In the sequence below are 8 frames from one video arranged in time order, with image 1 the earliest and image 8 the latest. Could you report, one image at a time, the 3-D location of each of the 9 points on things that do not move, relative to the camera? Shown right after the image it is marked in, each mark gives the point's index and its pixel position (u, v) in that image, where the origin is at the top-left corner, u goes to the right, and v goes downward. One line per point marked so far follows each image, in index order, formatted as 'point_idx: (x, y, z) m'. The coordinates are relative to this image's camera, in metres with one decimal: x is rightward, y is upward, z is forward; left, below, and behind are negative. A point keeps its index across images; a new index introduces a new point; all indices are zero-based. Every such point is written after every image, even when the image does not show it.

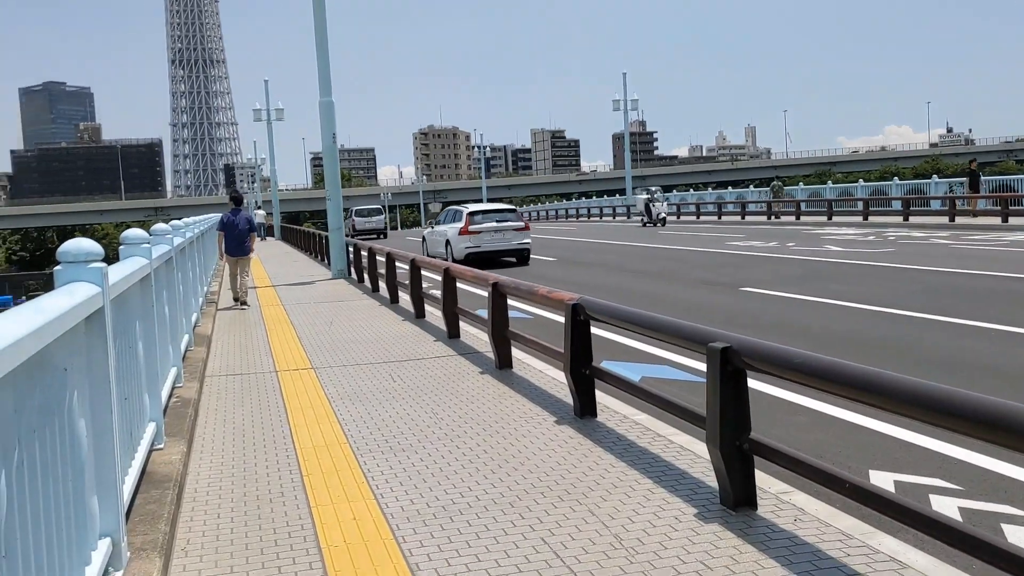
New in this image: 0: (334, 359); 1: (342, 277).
0: (-1.3, -0.5, +6.8) m
1: (-2.6, +0.2, +14.1) m
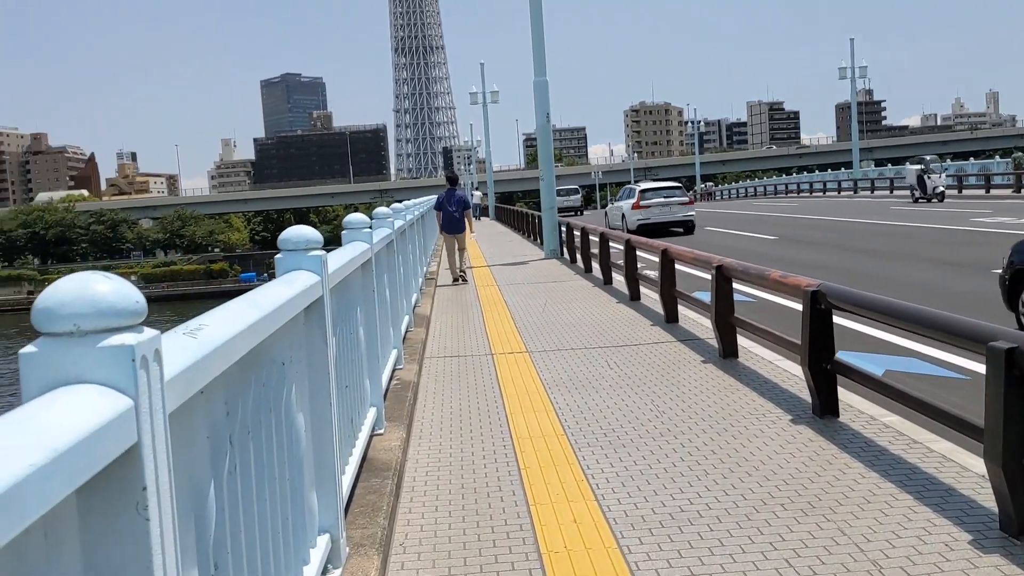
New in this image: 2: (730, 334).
0: (+0.3, -0.4, +6.7) m
1: (+0.6, +0.5, +14.0) m
2: (+1.4, -0.3, +5.8) m
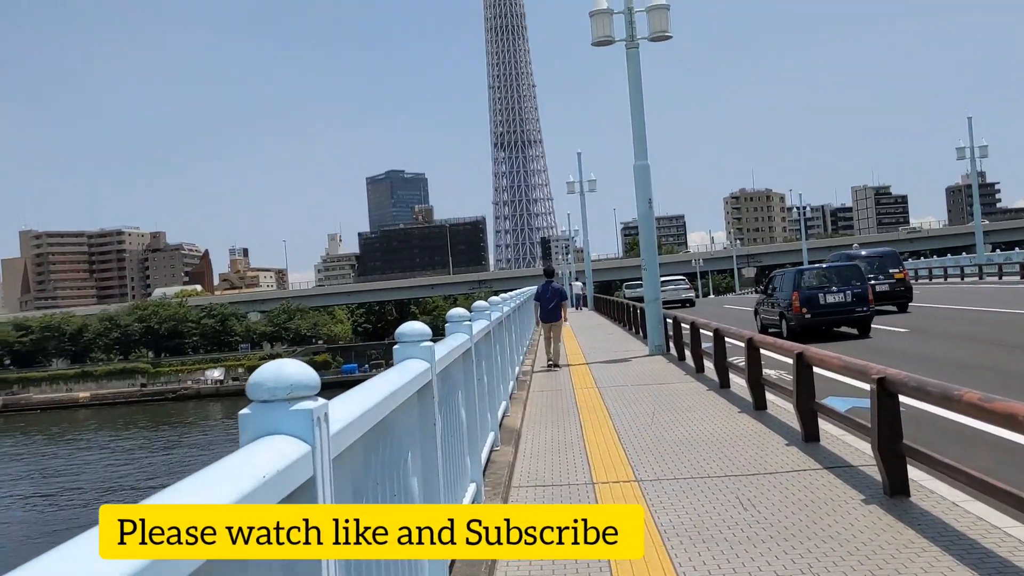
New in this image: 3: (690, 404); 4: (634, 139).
0: (+0.9, -1.1, +5.5) m
1: (+2.0, -0.9, +12.8) m
2: (+1.9, -0.9, +4.6) m
3: (+1.5, -1.0, +7.9) m
4: (+1.6, +2.0, +12.6) m
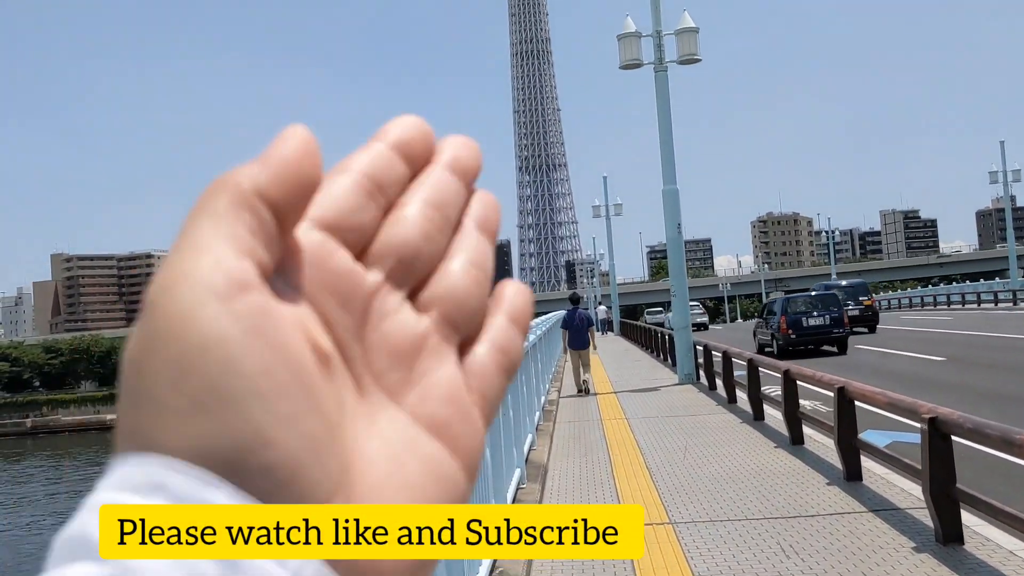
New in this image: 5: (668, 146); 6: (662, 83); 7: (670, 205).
0: (+1.0, -1.2, +5.2) m
1: (+2.4, -1.3, +12.5) m
2: (+2.0, -1.0, +4.3) m
3: (+1.7, -1.2, +7.6) m
4: (+2.0, +1.6, +12.4) m
5: (+2.1, +1.9, +12.7) m
6: (+1.9, +2.7, +12.2) m
7: (+2.0, +1.1, +12.1) m
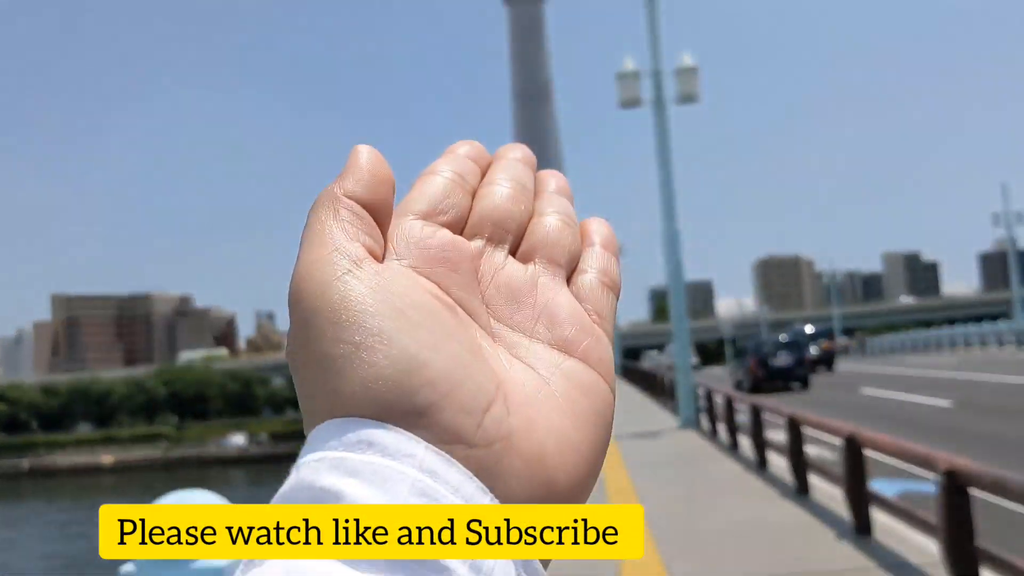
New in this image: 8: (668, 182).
0: (+1.0, -1.5, +4.9) m
1: (+2.3, -1.8, +12.2) m
2: (+2.0, -1.2, +4.0) m
3: (+1.7, -1.5, +7.3) m
4: (+2.0, +1.1, +12.2) m
5: (+2.1, +1.4, +12.6) m
6: (+1.9, +2.1, +12.0) m
7: (+2.0, +0.5, +11.9) m
8: (+2.1, +1.4, +12.5) m
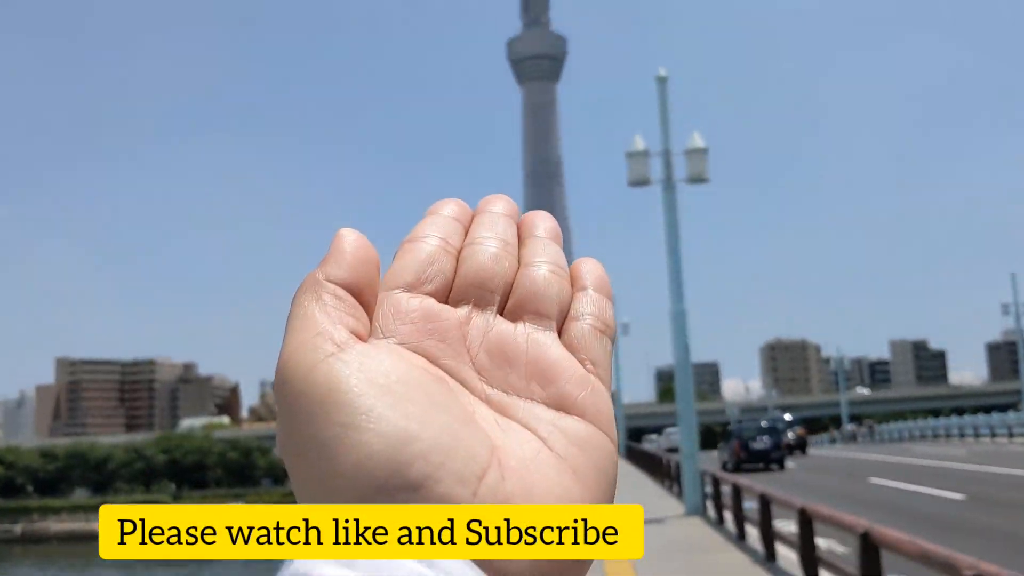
0: (+1.0, -1.9, +4.6) m
1: (+2.3, -2.8, +11.8) m
2: (+1.9, -1.6, +3.7) m
3: (+1.6, -2.2, +7.0) m
4: (+2.0, +0.1, +12.1) m
5: (+2.2, +0.3, +12.4) m
6: (+2.0, +1.1, +12.0) m
7: (+2.1, -0.5, +11.7) m
8: (+2.2, +0.3, +12.4) m
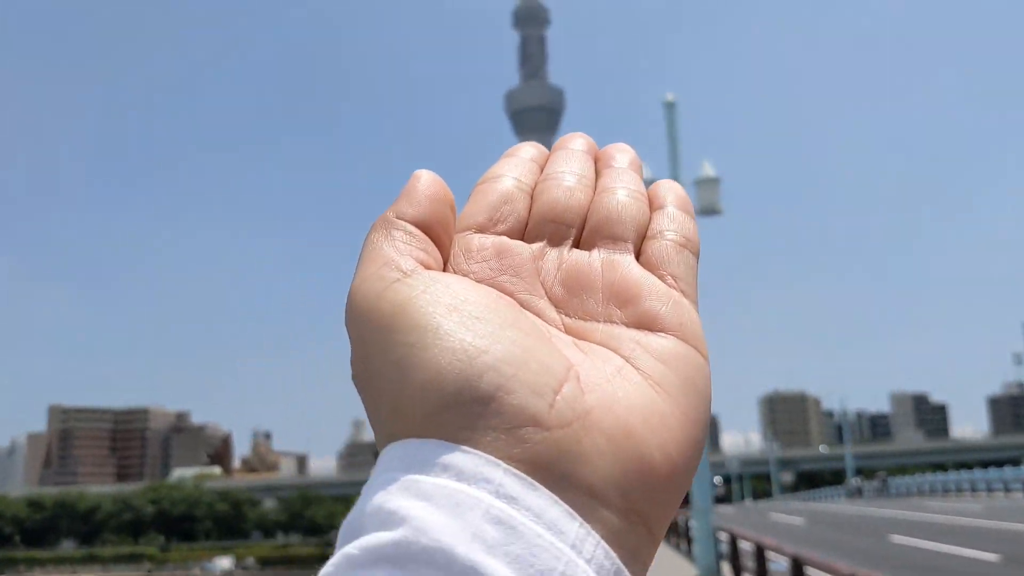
0: (+0.9, -1.9, +3.6) m
1: (+2.3, -3.3, +10.8) m
2: (+1.9, -1.6, +2.8) m
3: (+1.6, -2.4, +6.0) m
4: (+2.0, -0.4, +11.2) m
5: (+2.1, -0.2, +11.6) m
6: (+2.0, +0.6, +11.2) m
7: (+2.0, -0.9, +10.8) m
8: (+2.1, -0.2, +11.6) m
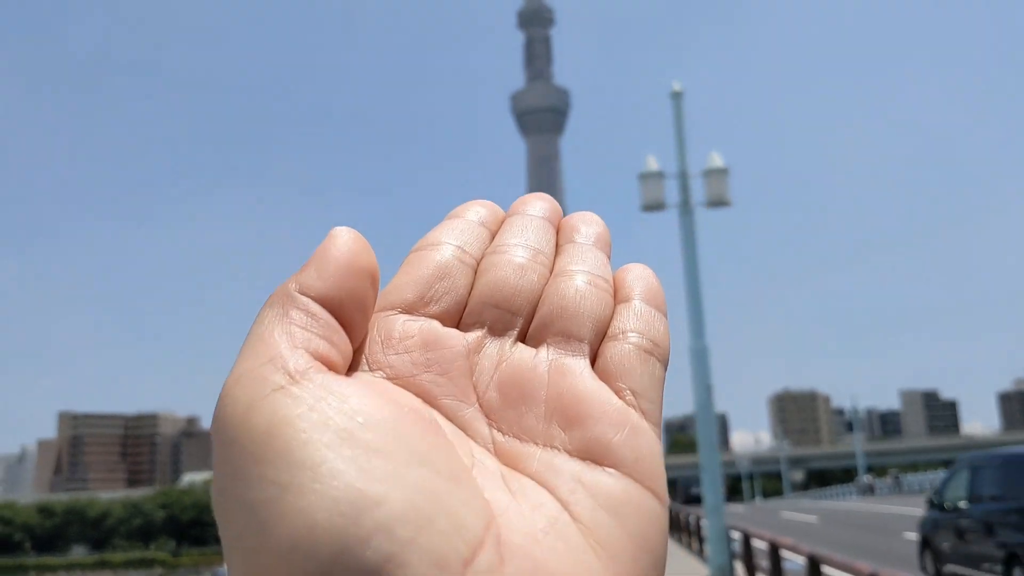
0: (+1.0, -1.9, +3.4) m
1: (+2.4, -3.2, +10.6) m
2: (+1.9, -1.5, +2.5) m
3: (+1.6, -2.3, +5.7) m
4: (+2.1, -0.3, +10.9) m
5: (+2.2, -0.1, +11.3) m
6: (+2.0, +0.7, +10.9) m
7: (+2.1, -0.8, +10.6) m
8: (+2.2, -0.1, +11.3) m
